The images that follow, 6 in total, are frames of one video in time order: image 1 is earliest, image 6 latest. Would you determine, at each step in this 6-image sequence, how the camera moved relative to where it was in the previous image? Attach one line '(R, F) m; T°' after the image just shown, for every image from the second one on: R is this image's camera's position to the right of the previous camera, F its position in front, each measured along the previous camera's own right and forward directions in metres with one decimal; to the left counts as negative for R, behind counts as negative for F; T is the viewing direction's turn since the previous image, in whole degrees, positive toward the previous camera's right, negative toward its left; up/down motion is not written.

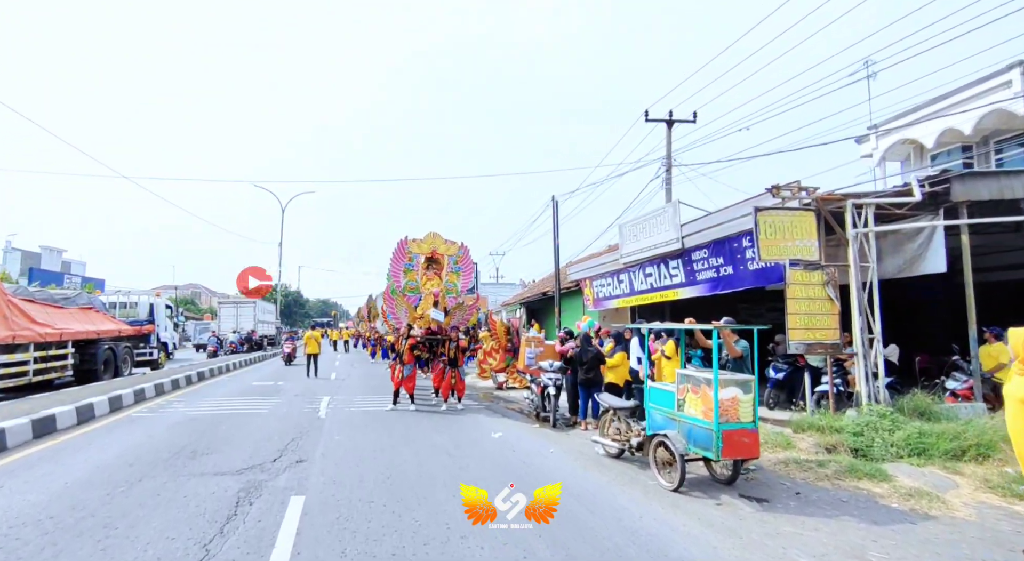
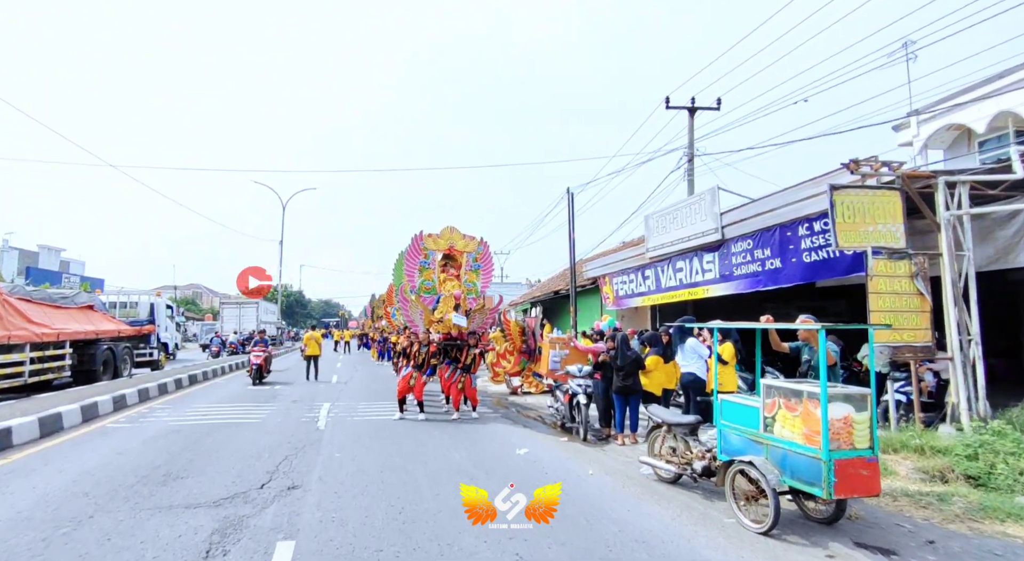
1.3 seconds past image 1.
(-0.3, +1.1) m; 0°
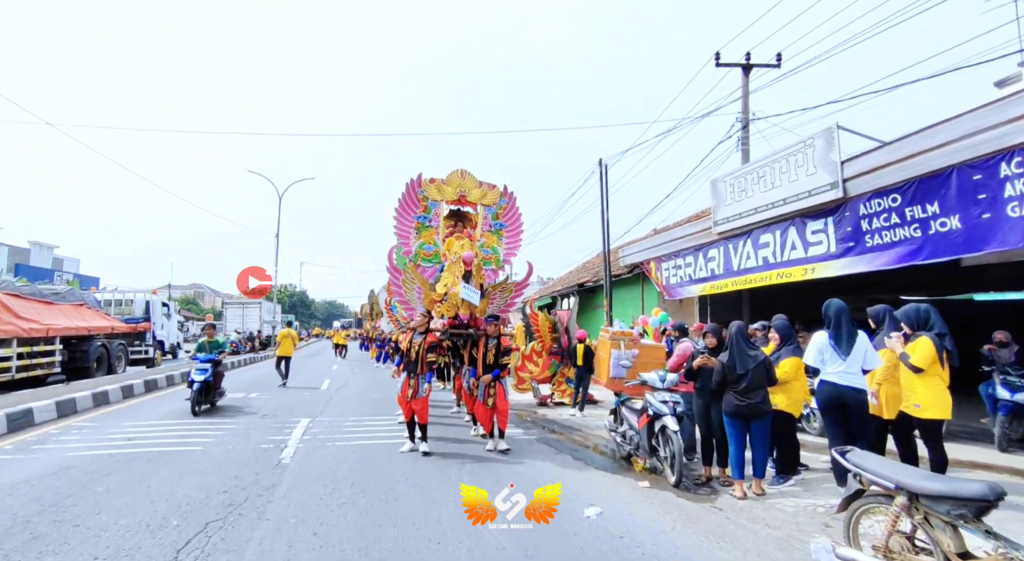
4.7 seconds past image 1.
(-0.5, +2.7) m; 0°
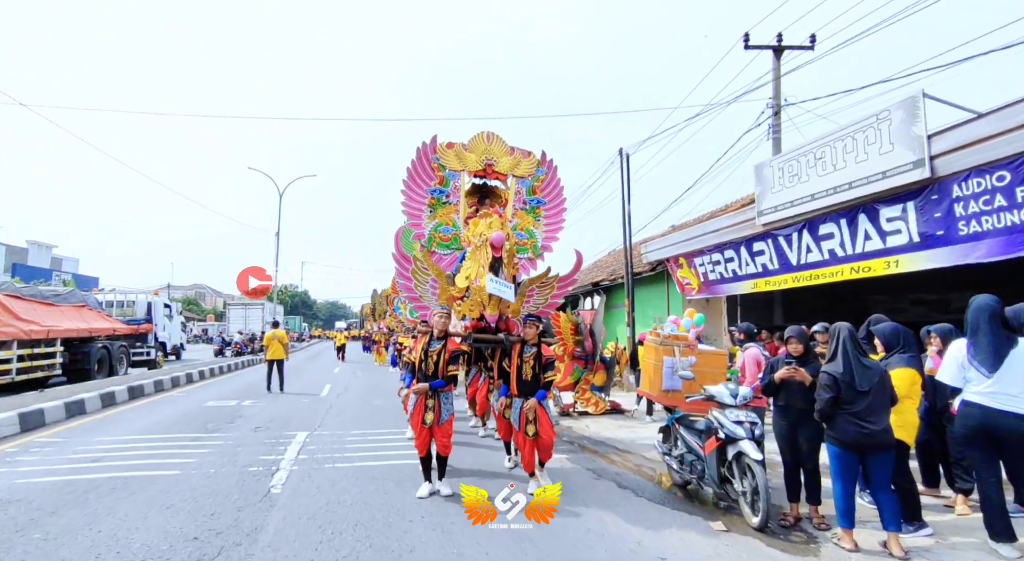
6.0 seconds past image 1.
(-0.3, +1.0) m; 0°
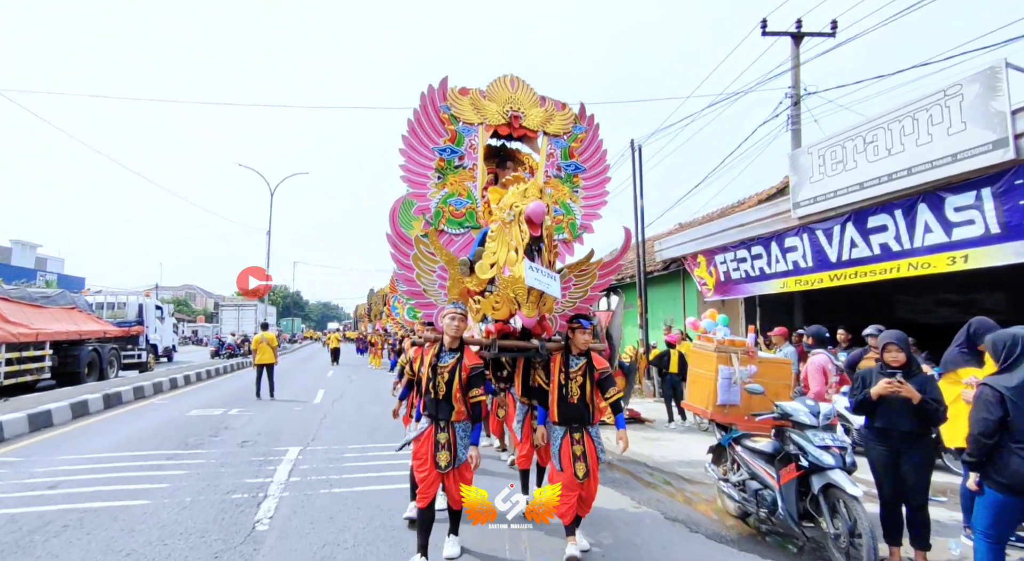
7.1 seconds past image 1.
(-0.3, +0.8) m; +1°
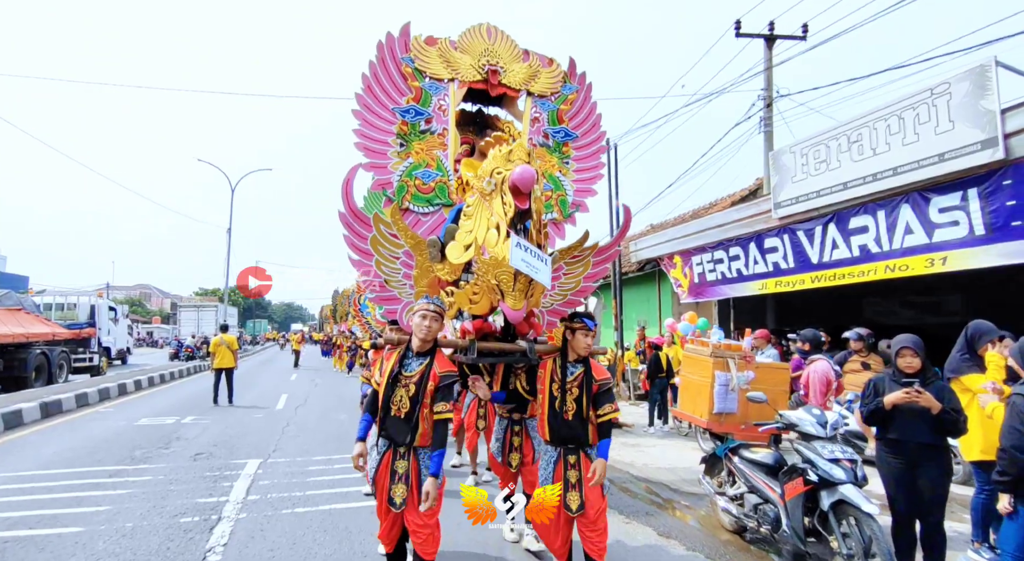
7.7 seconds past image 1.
(-0.1, +0.4) m; +3°
